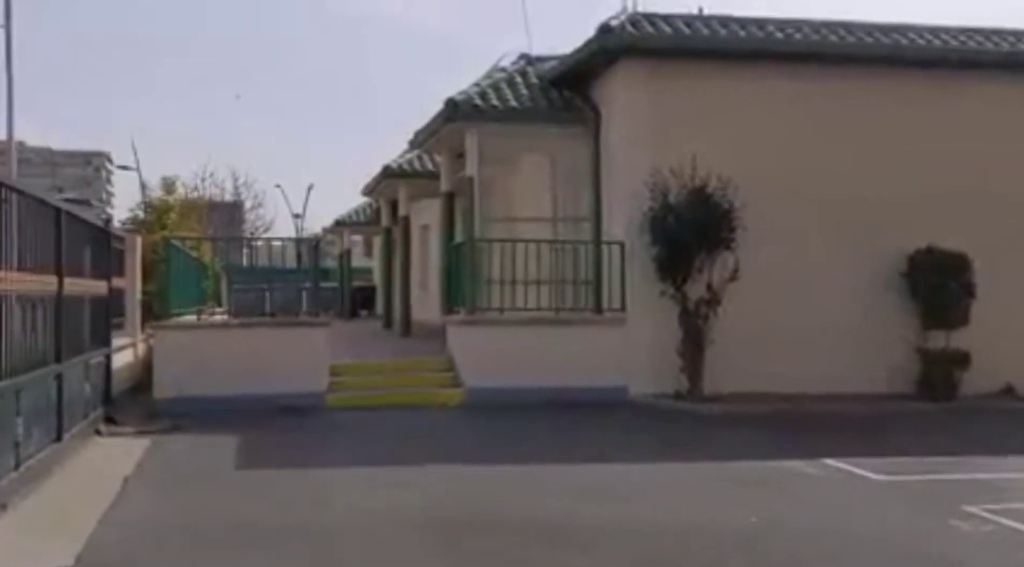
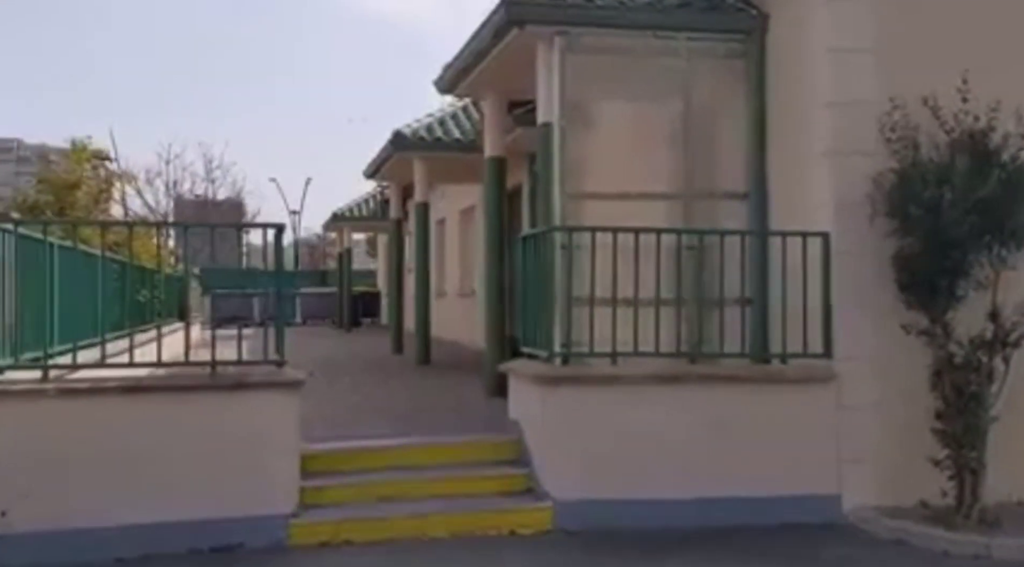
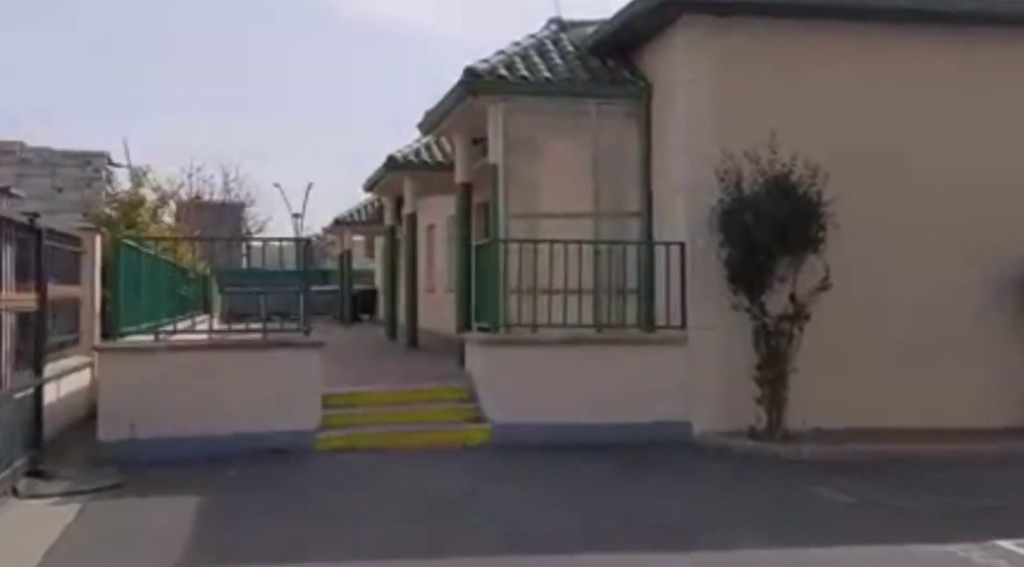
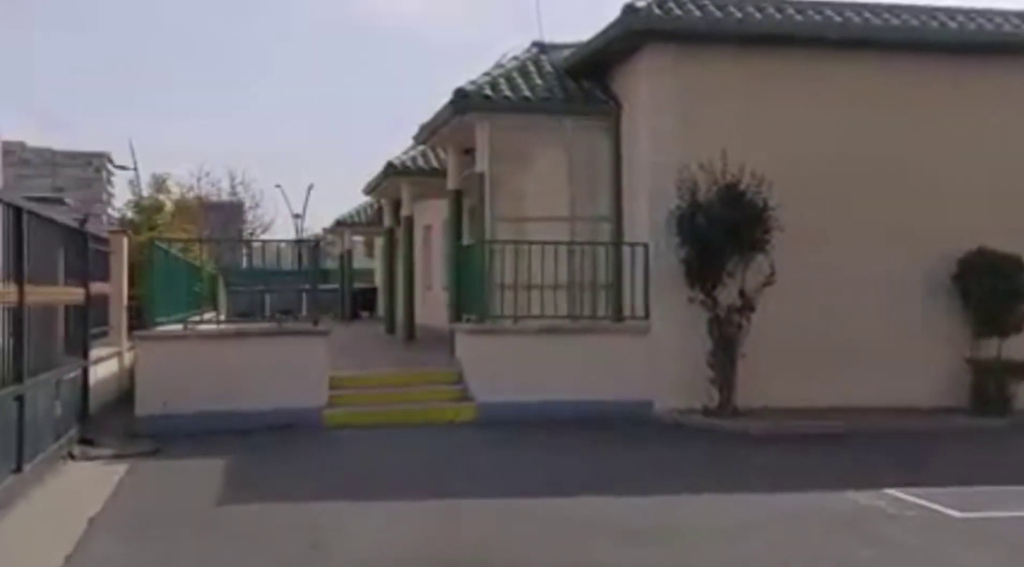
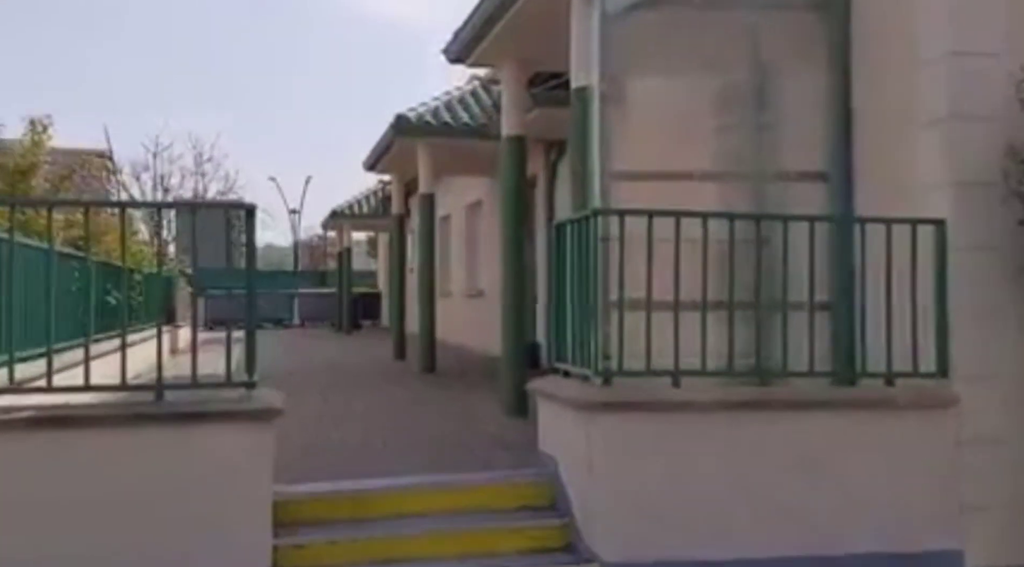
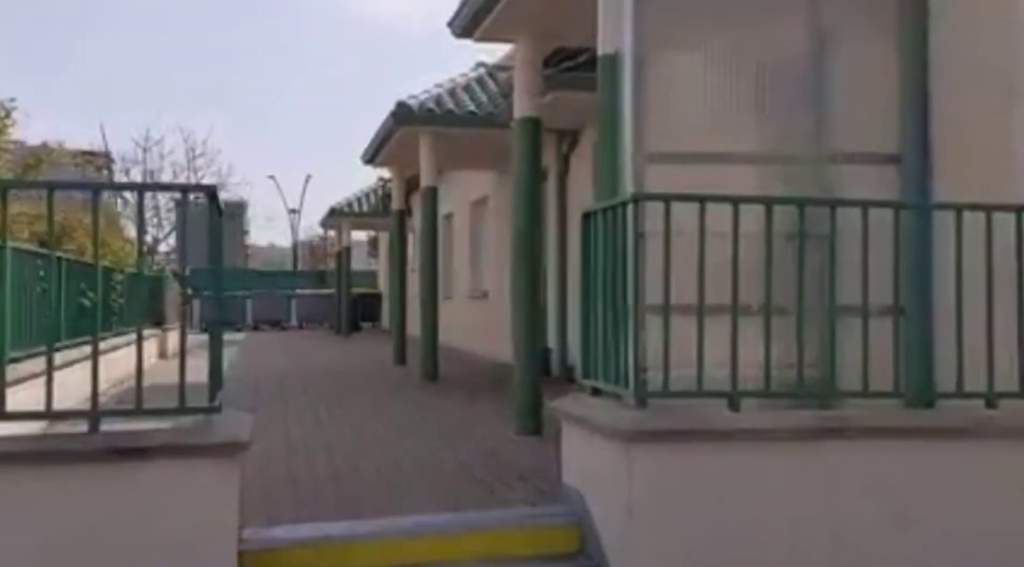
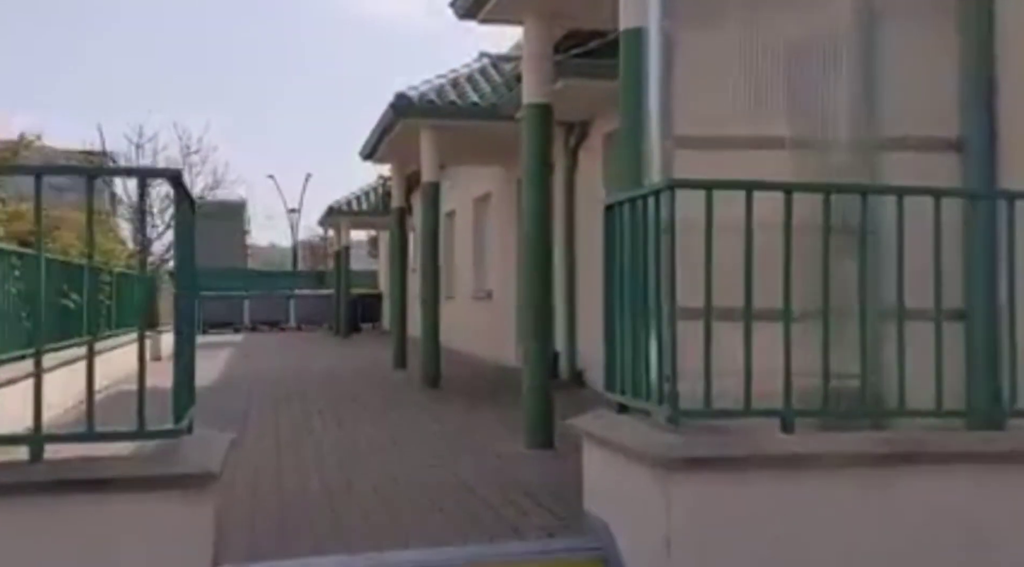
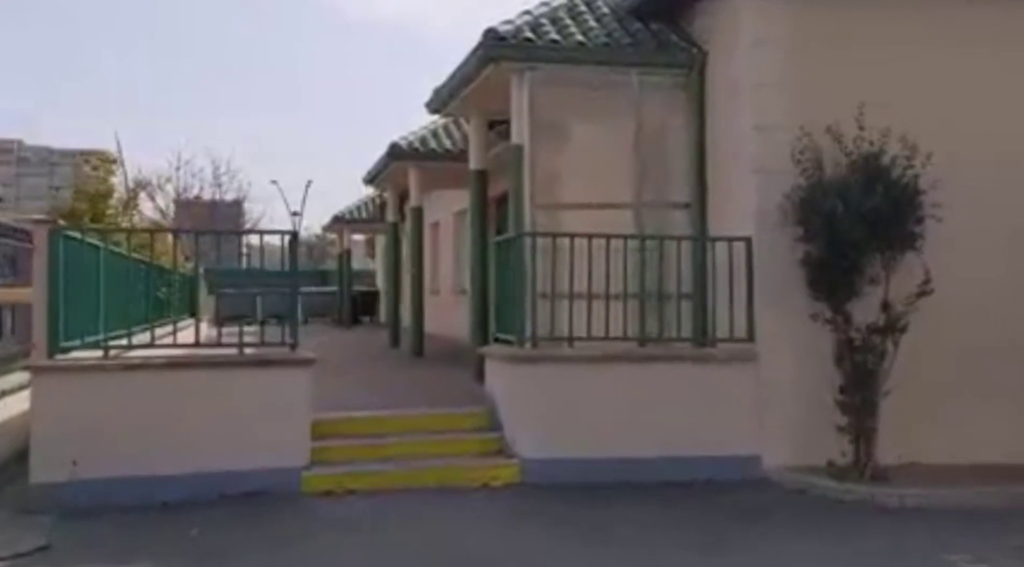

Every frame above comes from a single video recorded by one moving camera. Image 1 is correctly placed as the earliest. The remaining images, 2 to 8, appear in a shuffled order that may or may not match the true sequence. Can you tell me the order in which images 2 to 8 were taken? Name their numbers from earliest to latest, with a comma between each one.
4, 3, 8, 2, 5, 6, 7
